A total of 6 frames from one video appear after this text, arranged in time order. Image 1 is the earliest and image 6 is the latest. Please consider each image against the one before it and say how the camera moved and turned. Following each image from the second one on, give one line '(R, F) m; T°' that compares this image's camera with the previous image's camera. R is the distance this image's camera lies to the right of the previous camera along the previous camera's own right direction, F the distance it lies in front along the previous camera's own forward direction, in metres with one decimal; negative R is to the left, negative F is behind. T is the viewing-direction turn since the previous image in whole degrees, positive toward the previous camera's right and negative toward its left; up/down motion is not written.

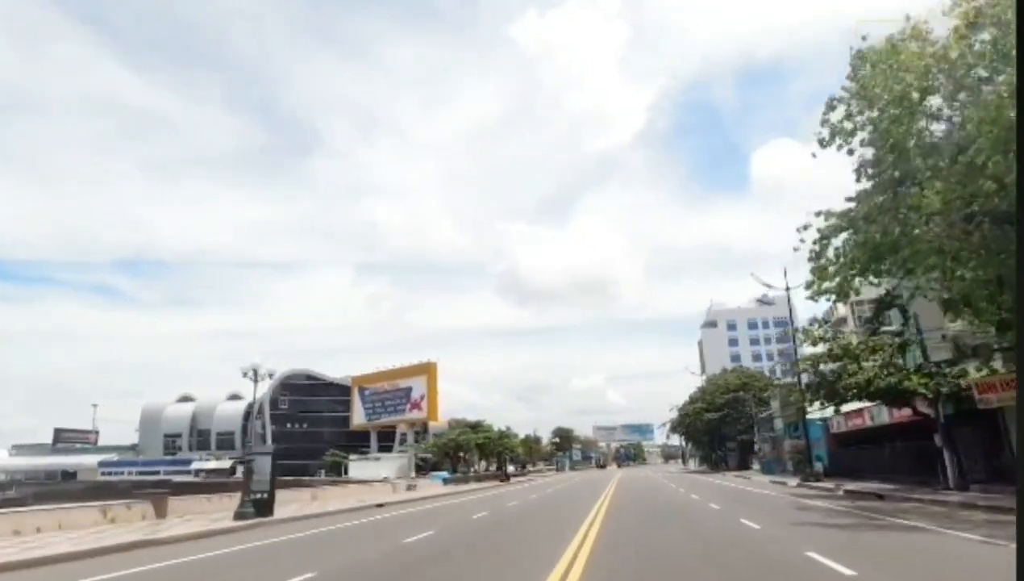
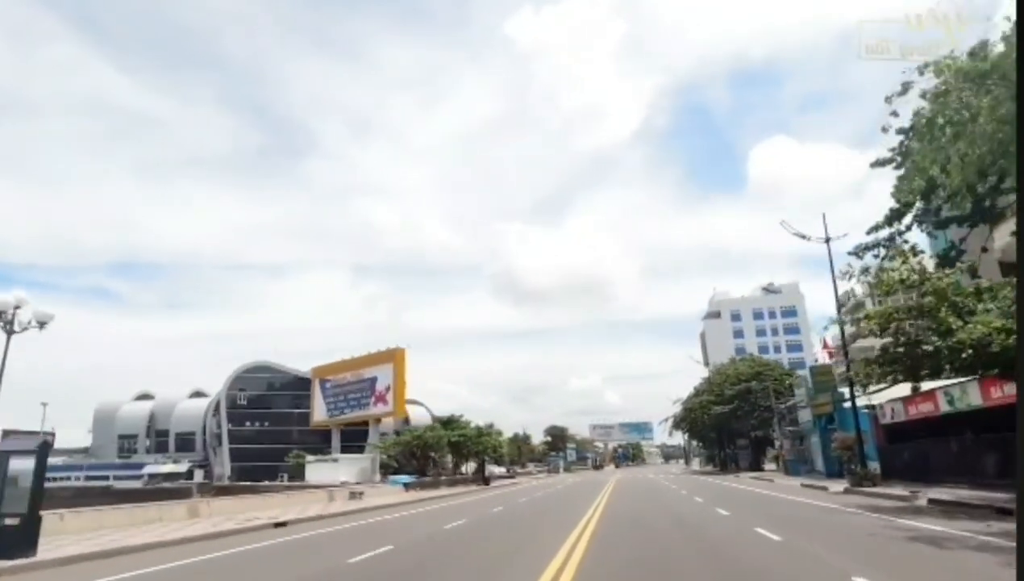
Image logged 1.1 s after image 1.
(+1.0, +7.0) m; 0°
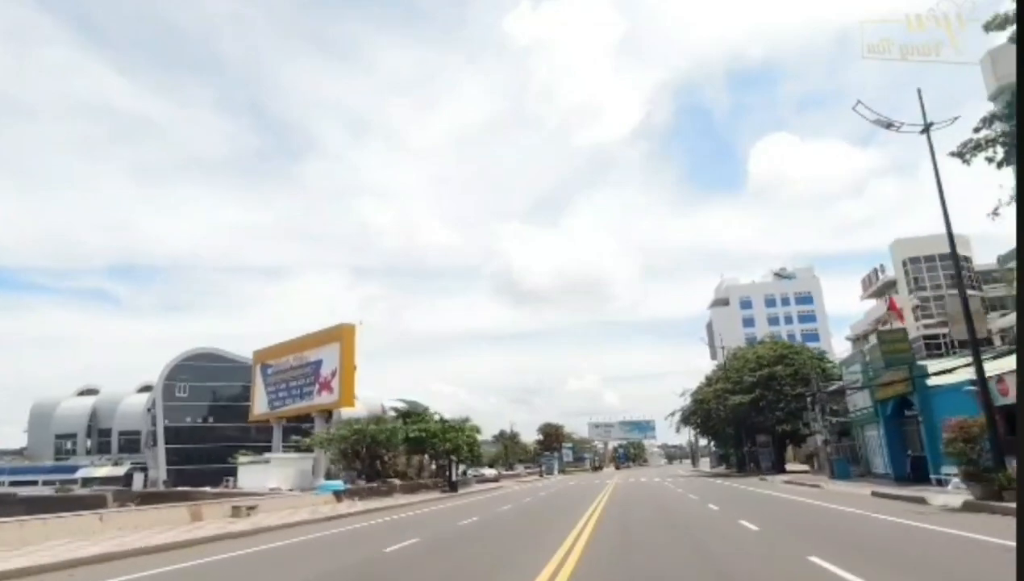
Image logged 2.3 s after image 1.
(+1.1, +8.4) m; 0°
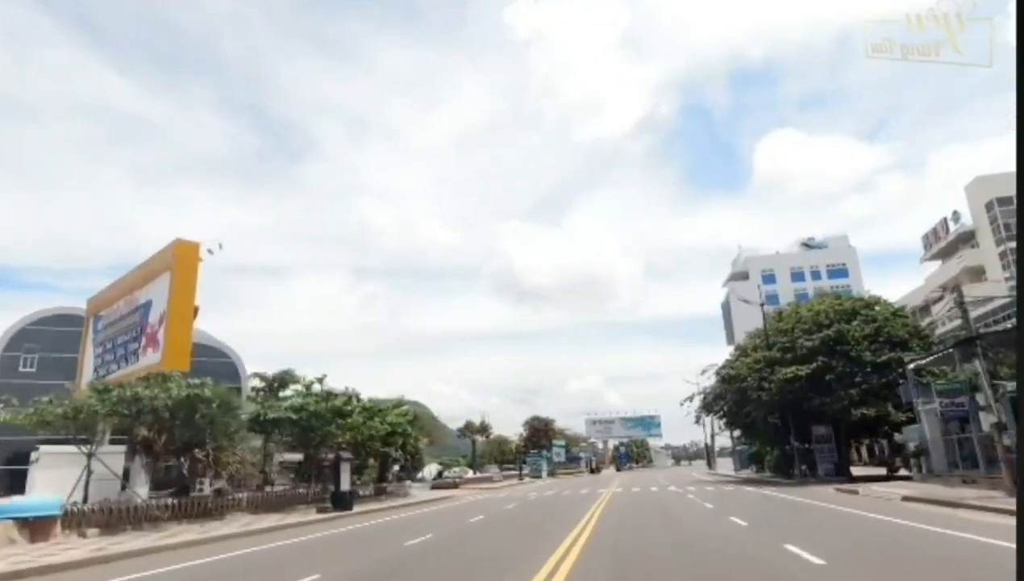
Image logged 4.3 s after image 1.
(+1.8, +13.8) m; 0°
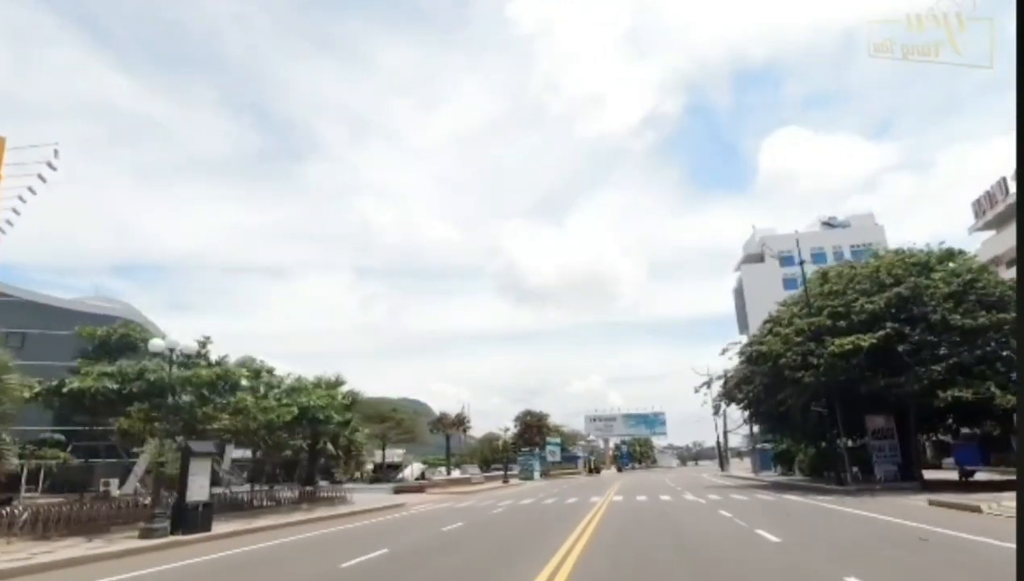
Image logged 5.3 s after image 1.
(+0.9, +7.5) m; 0°
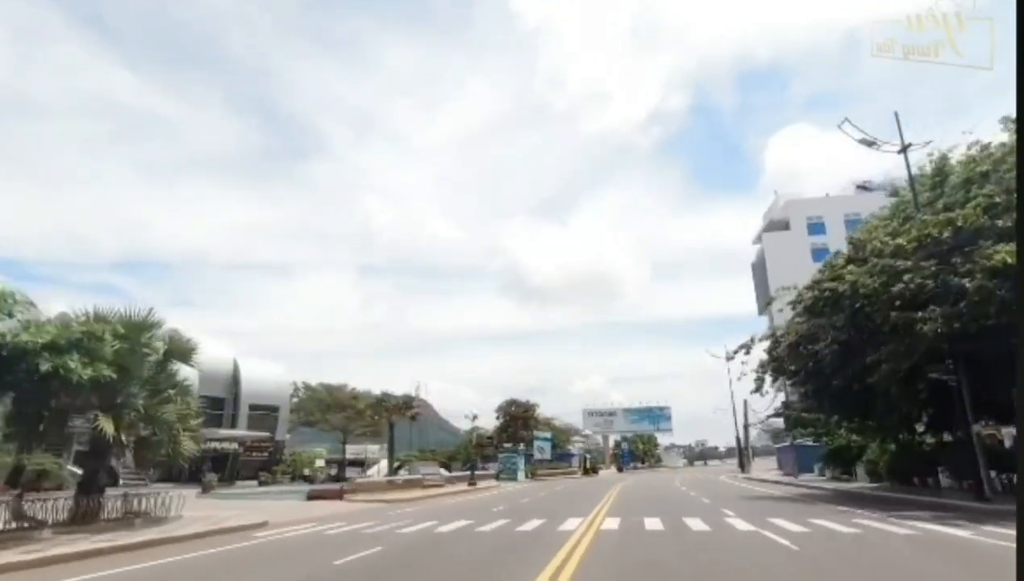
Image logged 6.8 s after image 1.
(+1.3, +10.3) m; 0°
